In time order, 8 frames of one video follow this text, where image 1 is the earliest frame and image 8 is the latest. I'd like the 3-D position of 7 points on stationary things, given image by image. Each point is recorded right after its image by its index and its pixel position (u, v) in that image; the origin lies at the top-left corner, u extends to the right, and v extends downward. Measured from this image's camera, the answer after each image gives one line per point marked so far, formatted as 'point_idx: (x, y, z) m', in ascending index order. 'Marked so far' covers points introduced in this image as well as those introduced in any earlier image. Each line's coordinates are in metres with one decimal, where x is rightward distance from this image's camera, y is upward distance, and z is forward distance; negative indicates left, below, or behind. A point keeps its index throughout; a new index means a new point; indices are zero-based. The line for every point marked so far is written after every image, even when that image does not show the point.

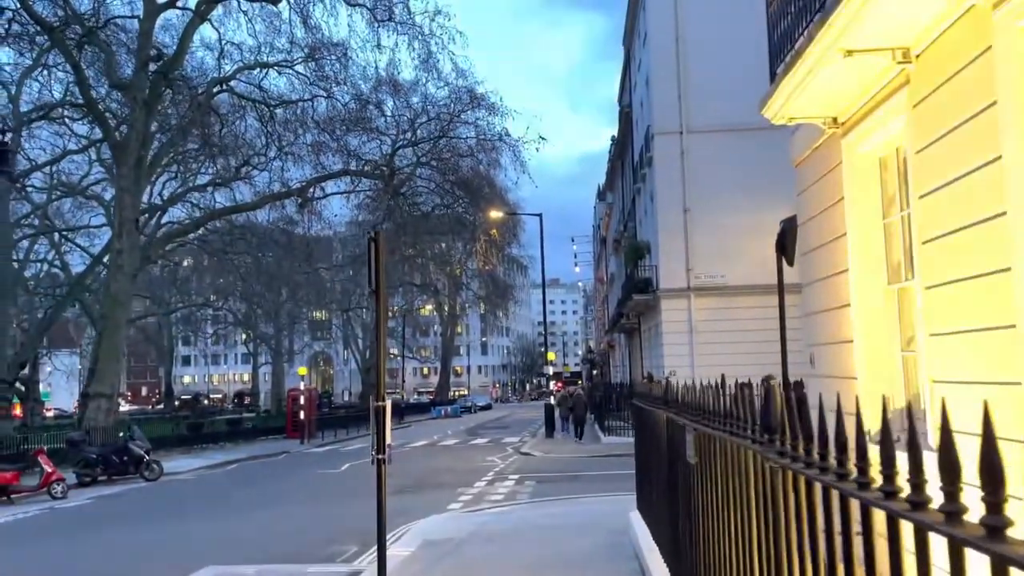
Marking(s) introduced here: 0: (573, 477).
0: (+1.4, -4.3, +18.3) m
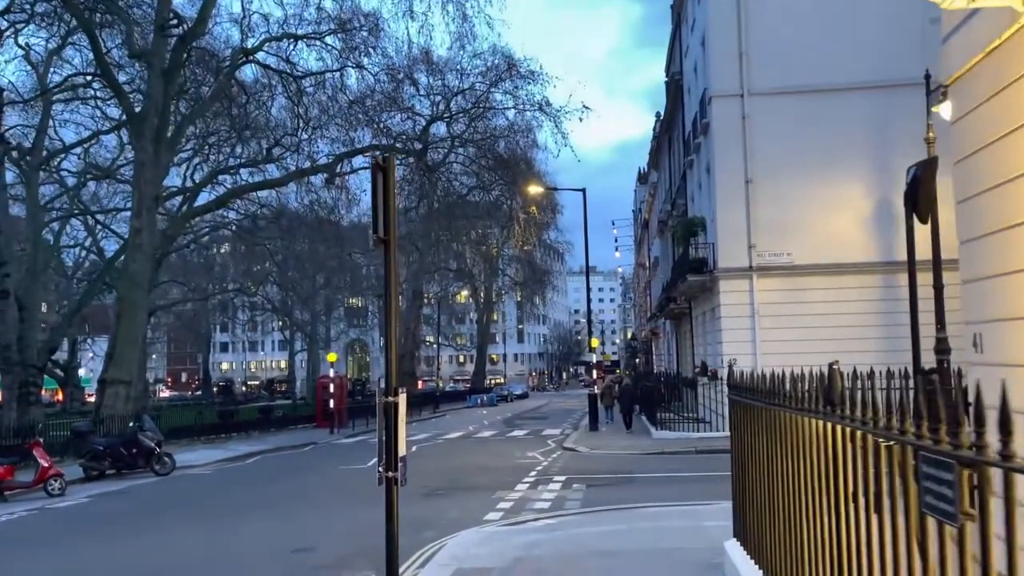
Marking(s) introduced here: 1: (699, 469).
0: (+2.3, -3.8, +16.0) m
1: (+3.9, -3.9, +17.2) m
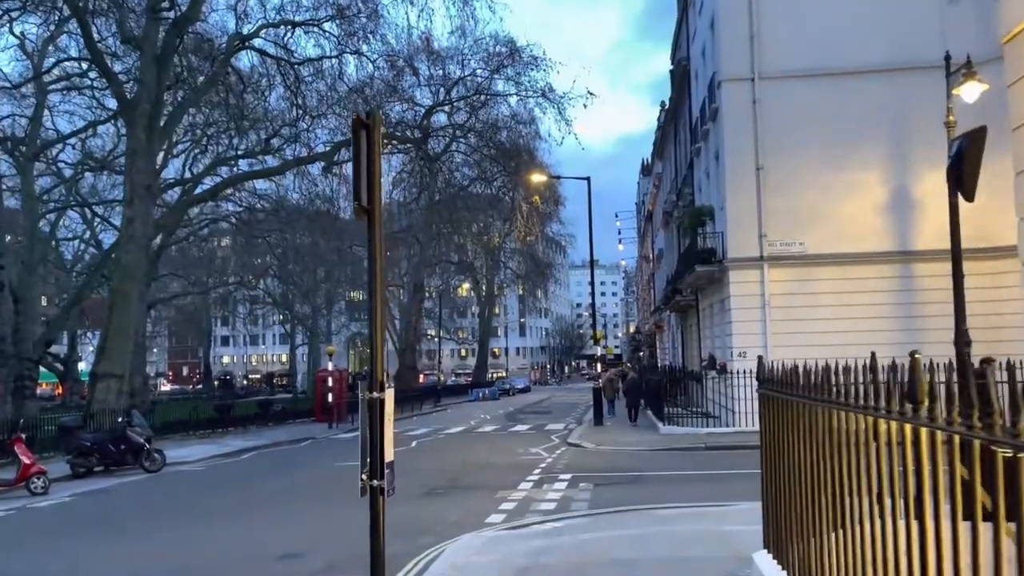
0: (+2.3, -3.6, +15.2) m
1: (+4.0, -3.6, +16.4) m
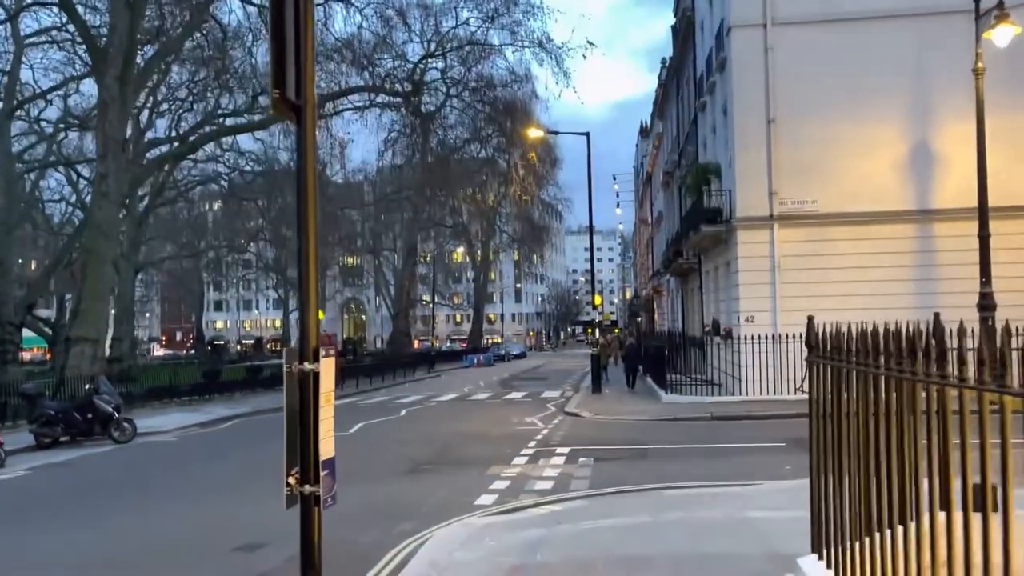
0: (+2.2, -2.8, +13.9) m
1: (+3.9, -2.9, +15.2) m
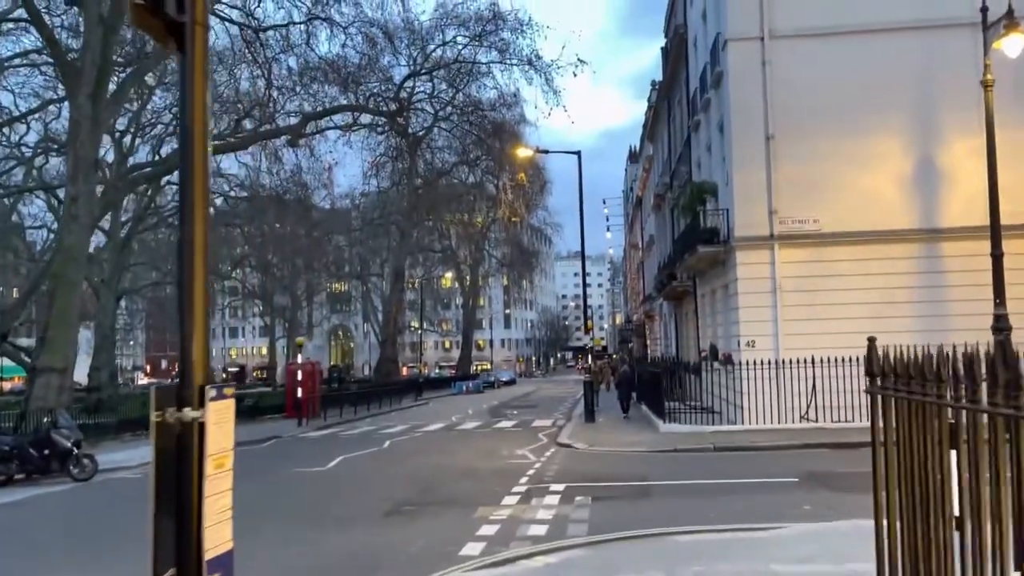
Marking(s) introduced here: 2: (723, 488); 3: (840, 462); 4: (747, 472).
0: (+2.1, -3.2, +12.8) m
1: (+3.7, -3.2, +14.0) m
2: (+3.4, -3.2, +12.8) m
3: (+6.1, -3.3, +15.0) m
4: (+4.1, -3.2, +14.2) m
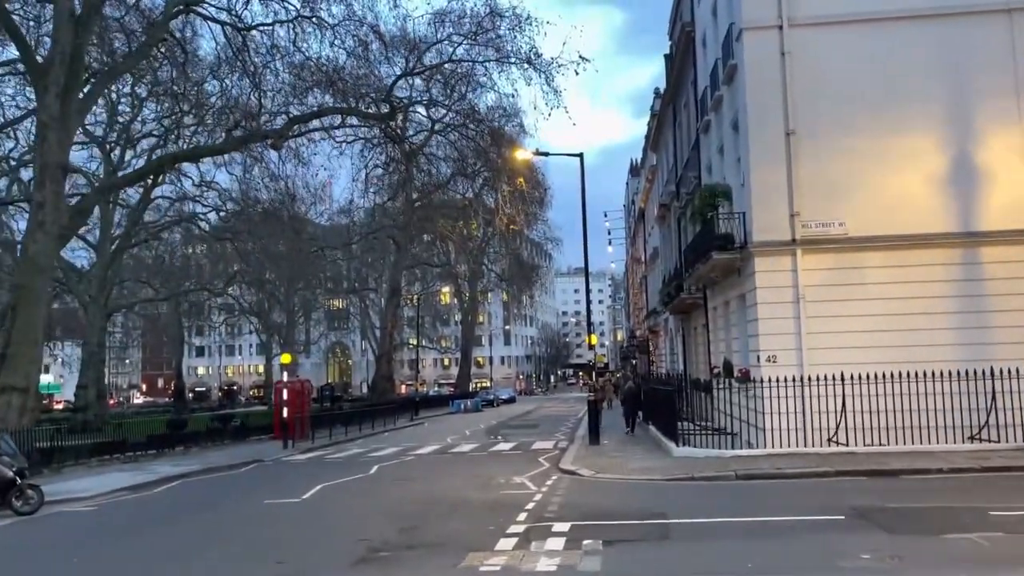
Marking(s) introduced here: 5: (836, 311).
0: (+2.0, -3.2, +10.8) m
1: (+3.6, -3.3, +12.1) m
2: (+3.3, -3.2, +10.8) m
3: (+6.1, -3.4, +13.1) m
4: (+4.1, -3.3, +12.3) m
5: (+7.7, -0.5, +19.4) m
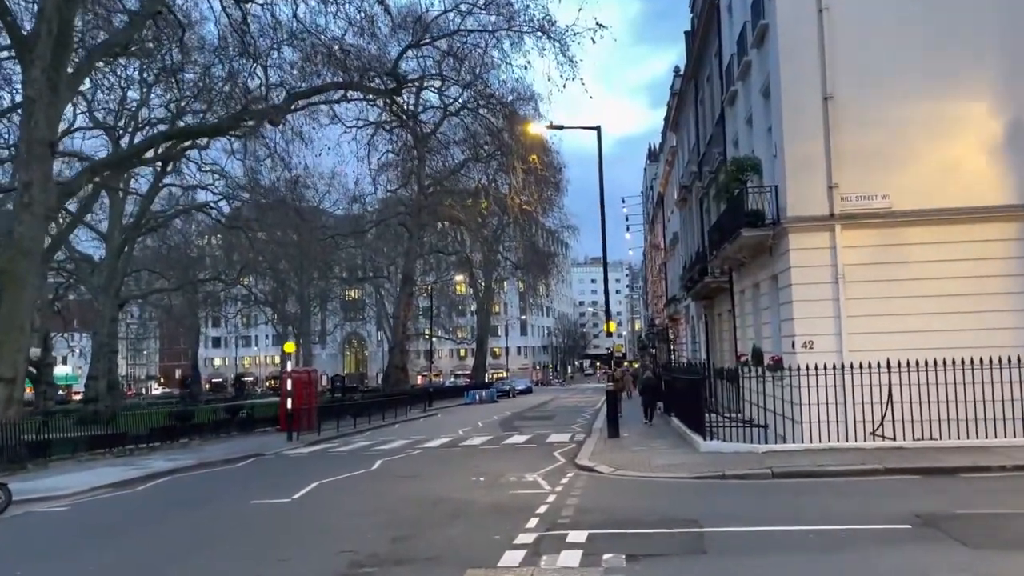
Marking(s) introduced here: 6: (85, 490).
0: (+2.1, -2.9, +9.2) m
1: (+3.8, -3.0, +10.5) m
2: (+3.4, -2.9, +9.2) m
3: (+6.2, -3.0, +11.4) m
4: (+4.2, -3.0, +10.7) m
5: (+8.0, -0.1, +17.6) m
6: (-9.1, -4.3, +17.4) m
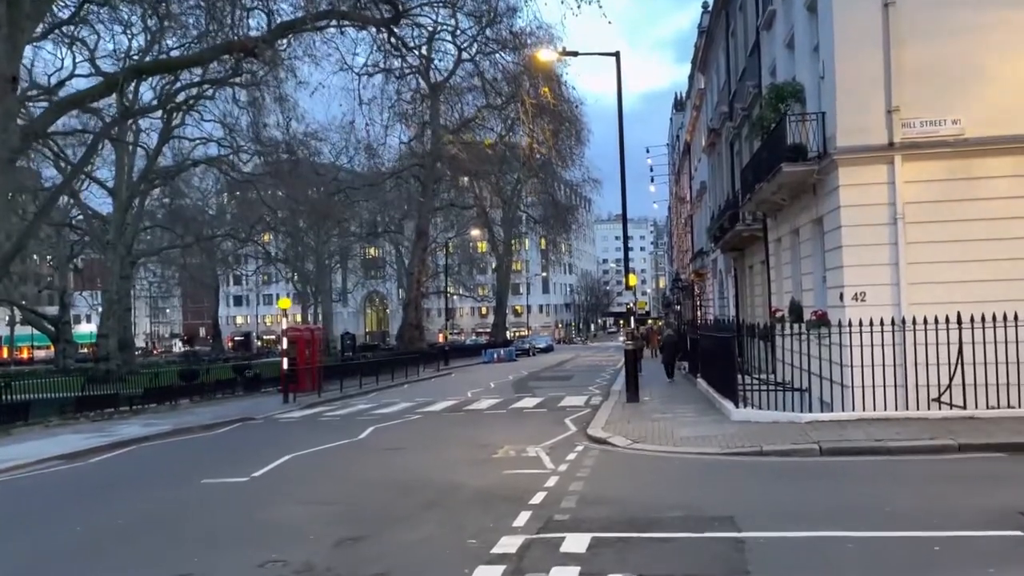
0: (+1.9, -2.3, +6.9) m
1: (+3.6, -2.3, +8.1) m
2: (+3.2, -2.2, +6.8) m
3: (+6.1, -2.2, +9.0) m
4: (+4.0, -2.3, +8.2) m
5: (+8.0, +1.0, +15.0) m
6: (-9.0, -3.3, +15.4) m
